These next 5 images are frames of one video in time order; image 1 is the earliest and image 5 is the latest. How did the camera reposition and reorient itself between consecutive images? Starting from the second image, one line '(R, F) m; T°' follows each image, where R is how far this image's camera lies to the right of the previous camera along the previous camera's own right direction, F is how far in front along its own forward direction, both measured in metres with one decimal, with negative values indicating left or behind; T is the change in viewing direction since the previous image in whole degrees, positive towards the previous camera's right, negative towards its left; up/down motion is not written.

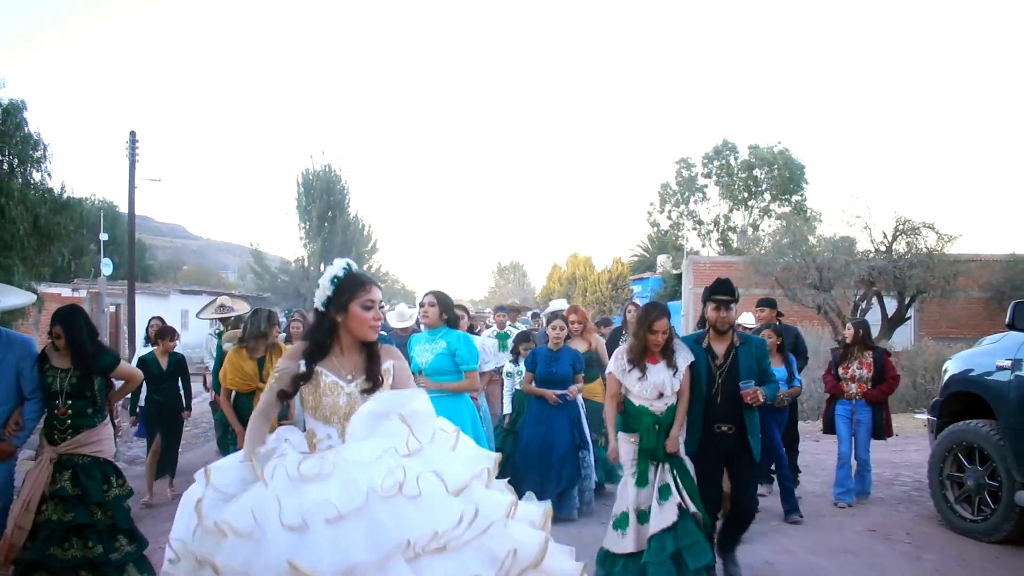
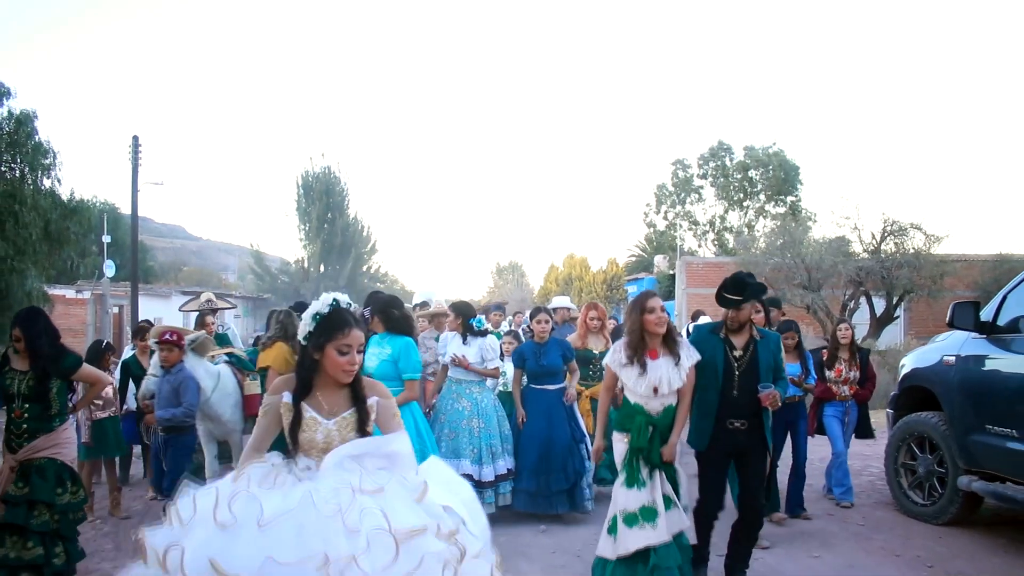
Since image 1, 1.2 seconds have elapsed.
(+0.1, -0.5) m; 0°
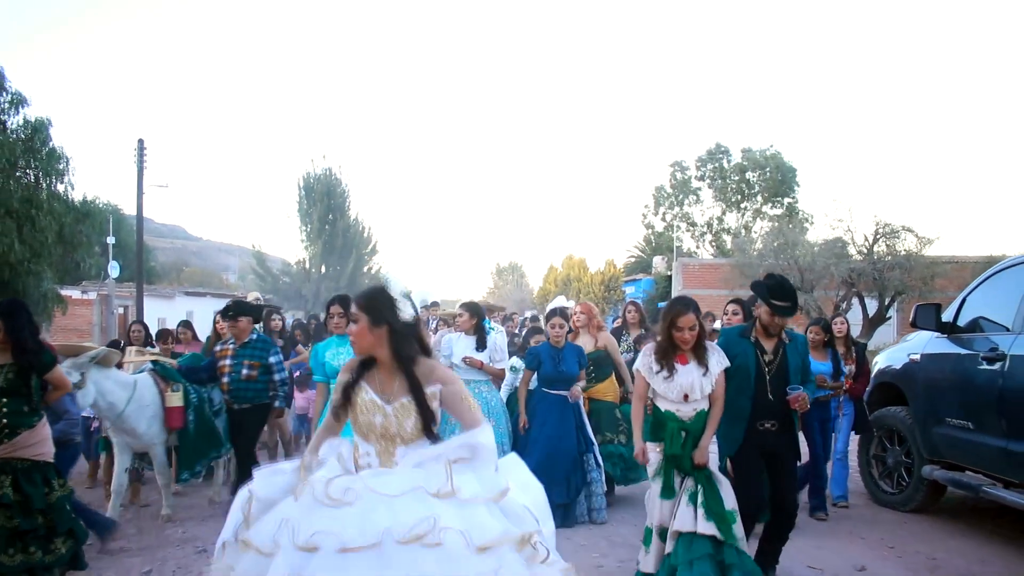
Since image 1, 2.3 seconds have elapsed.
(0.0, -0.4) m; 0°
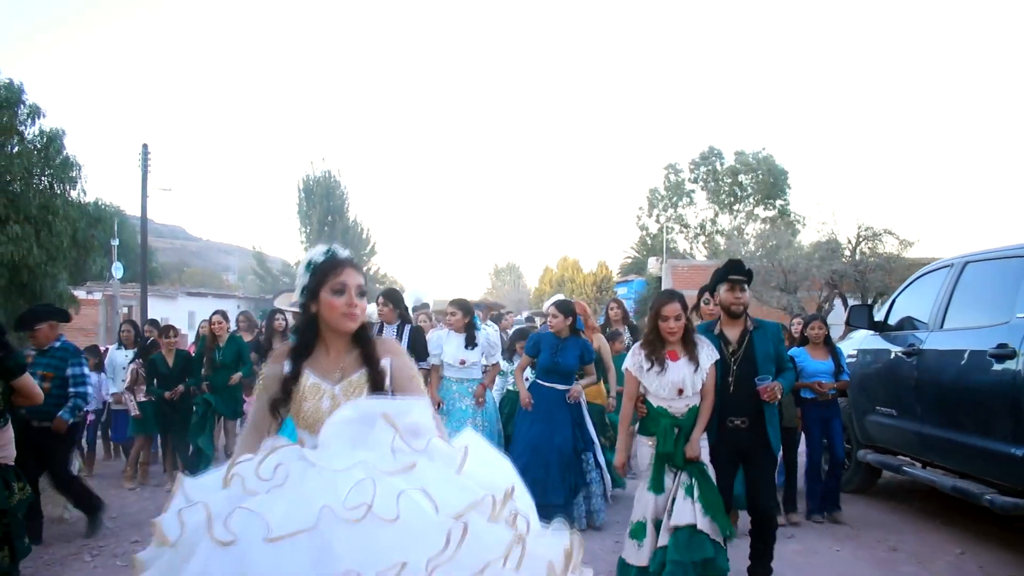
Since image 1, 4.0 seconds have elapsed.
(+0.2, -0.7) m; 0°
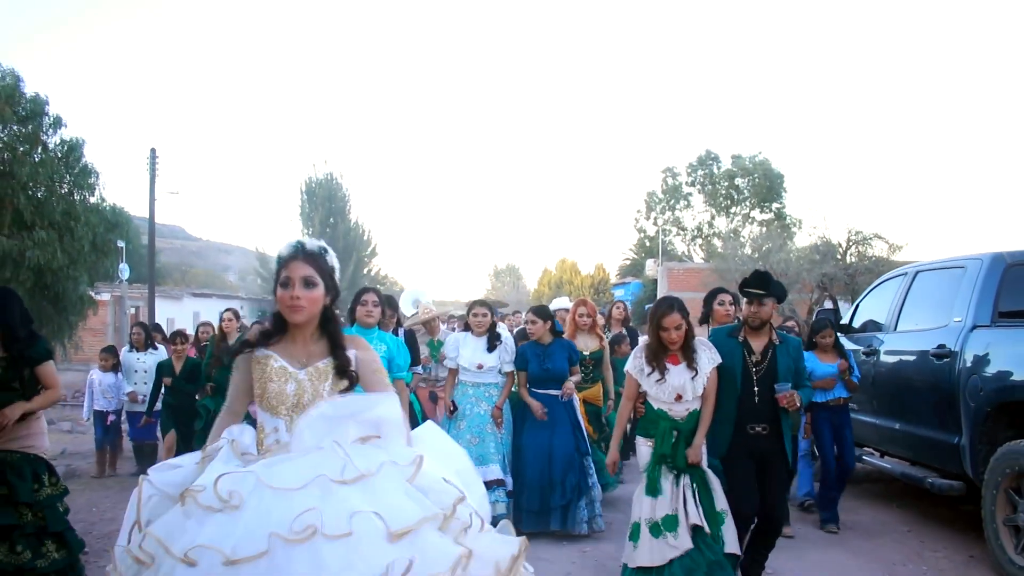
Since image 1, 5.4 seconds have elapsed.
(0.0, -0.7) m; 0°
